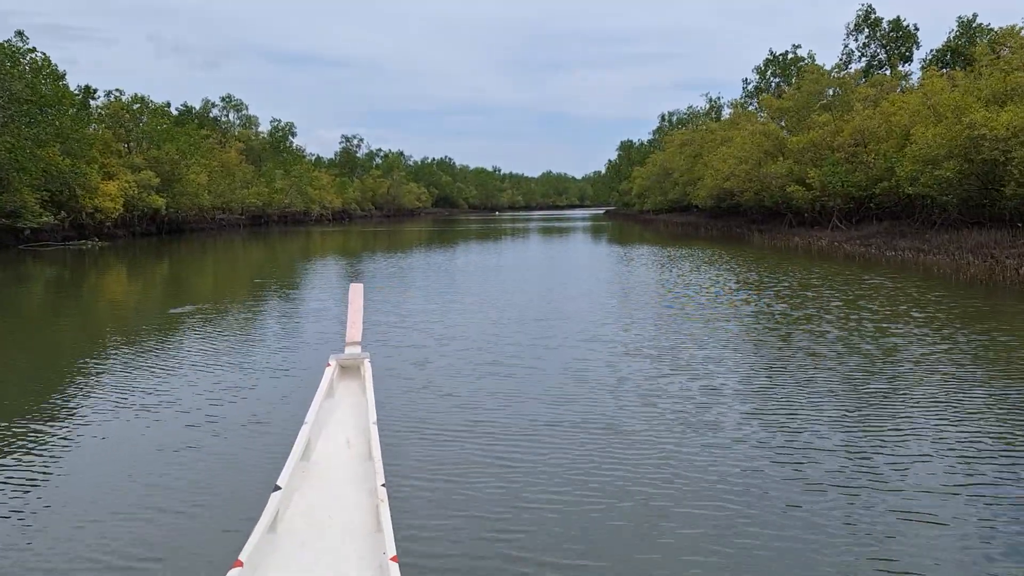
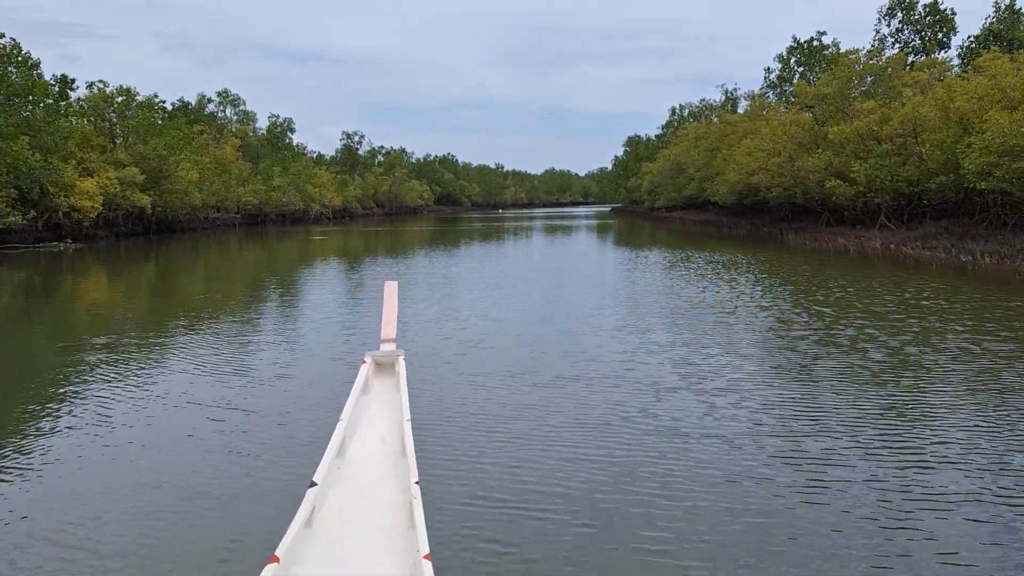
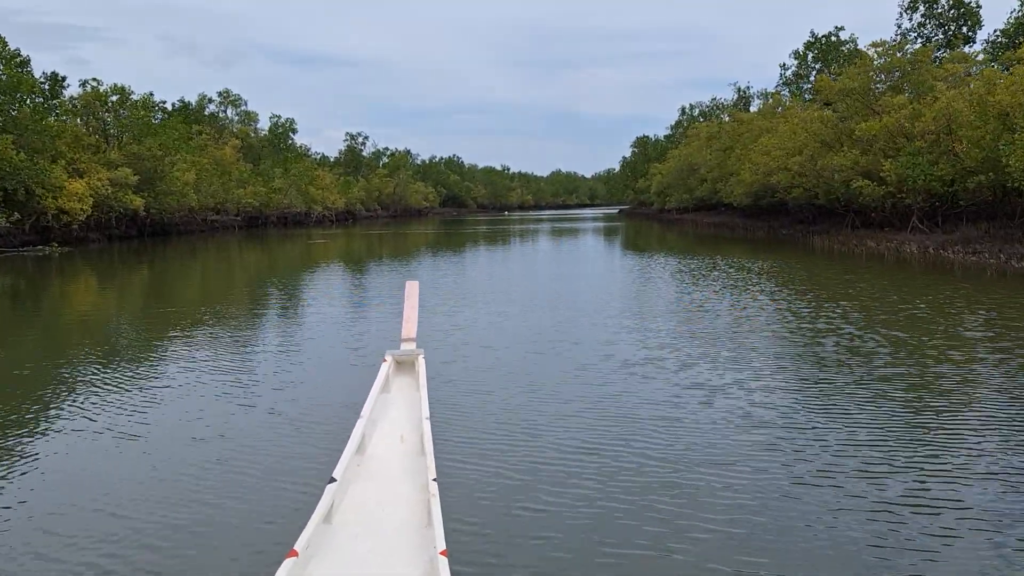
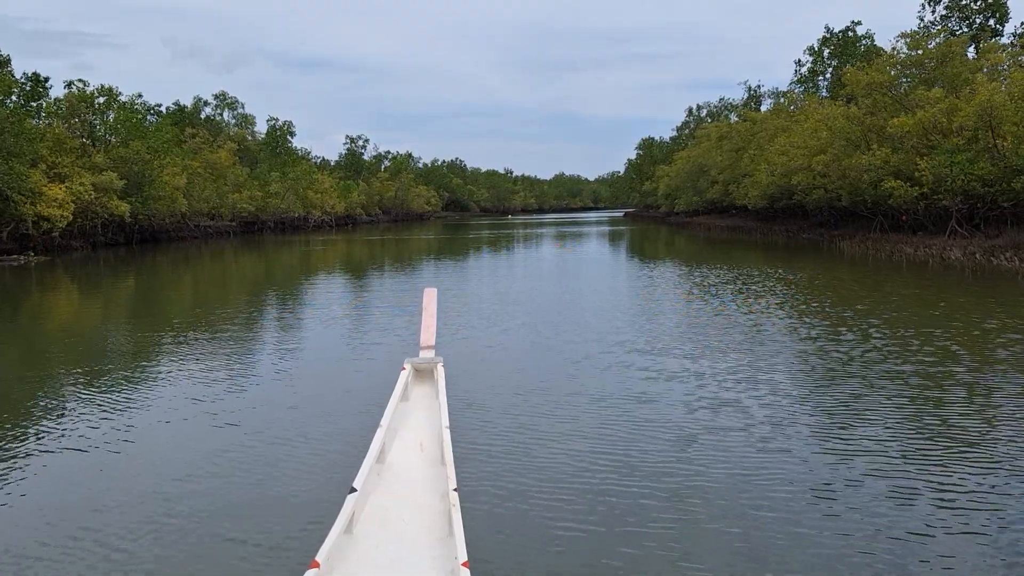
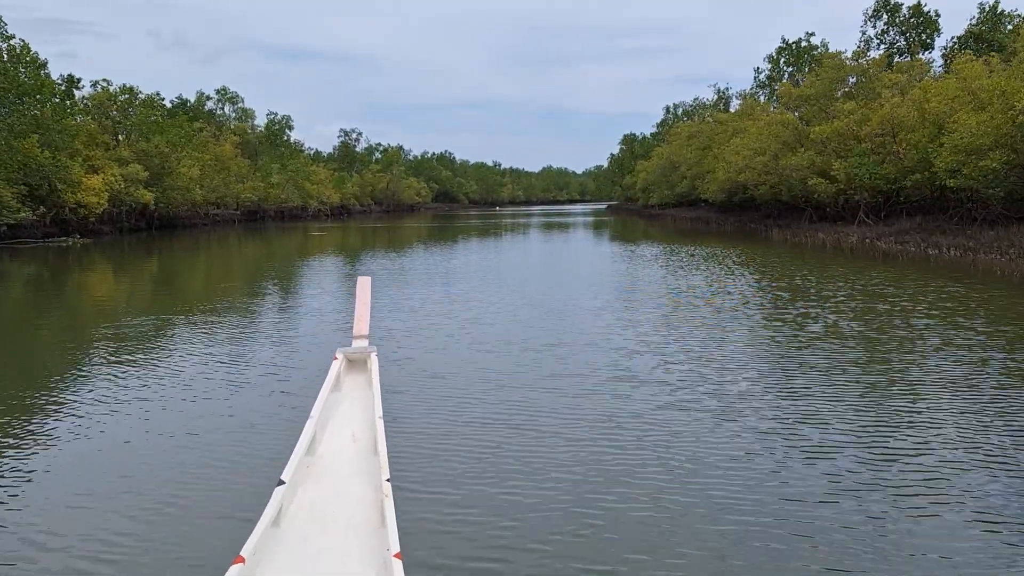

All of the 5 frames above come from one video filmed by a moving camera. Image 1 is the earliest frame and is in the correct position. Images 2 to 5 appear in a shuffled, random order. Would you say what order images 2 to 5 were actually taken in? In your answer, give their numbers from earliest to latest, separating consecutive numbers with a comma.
5, 2, 3, 4
